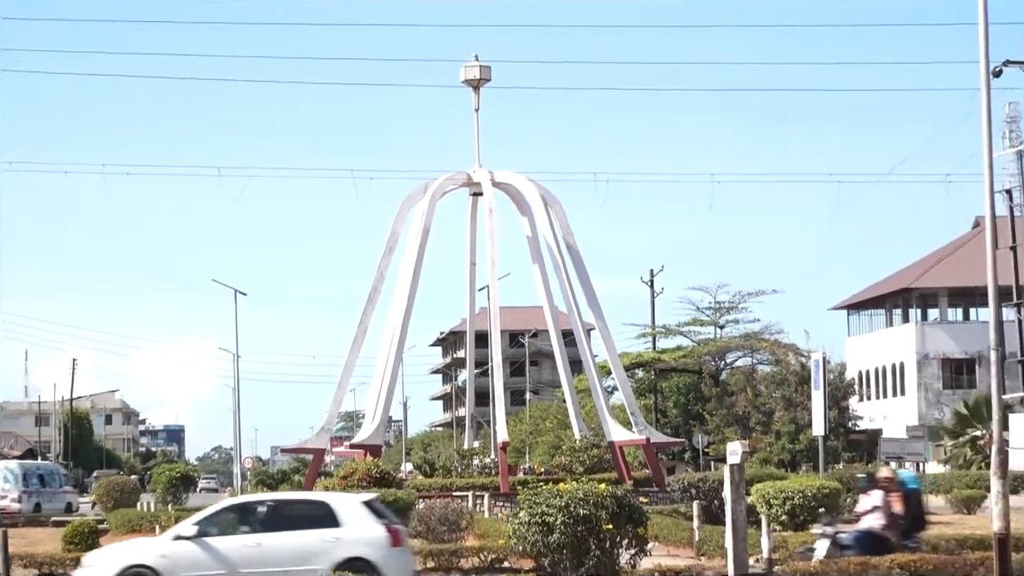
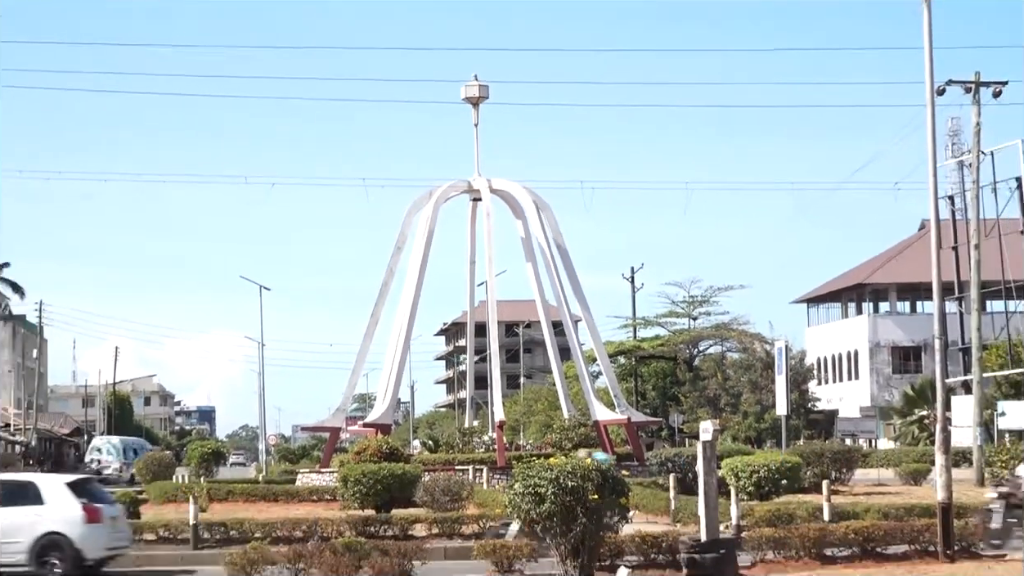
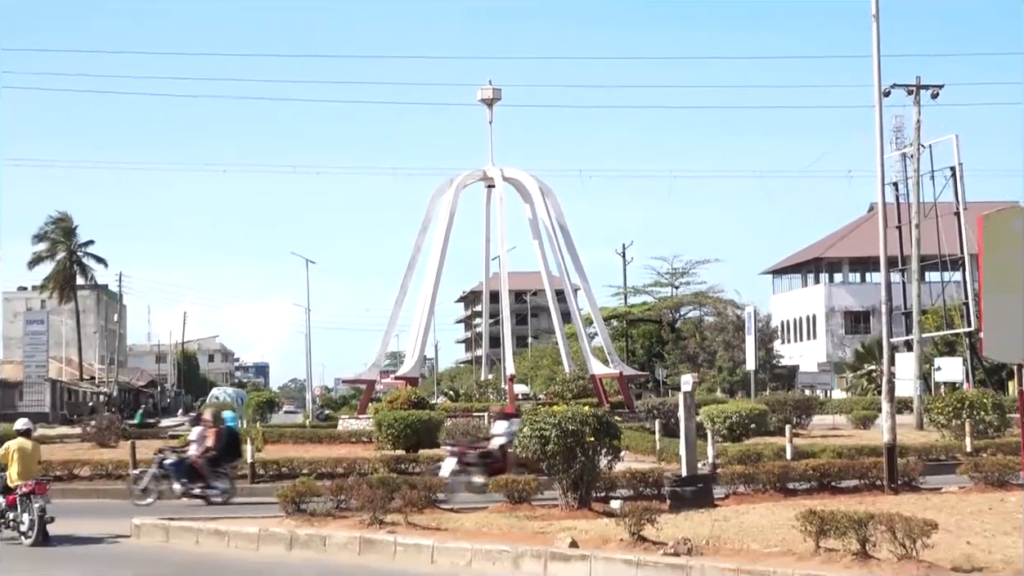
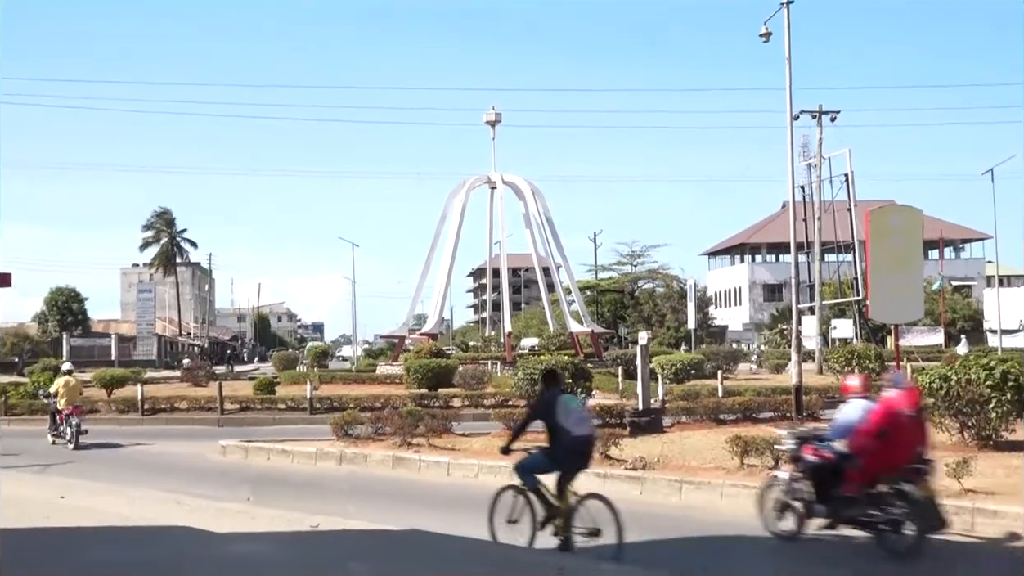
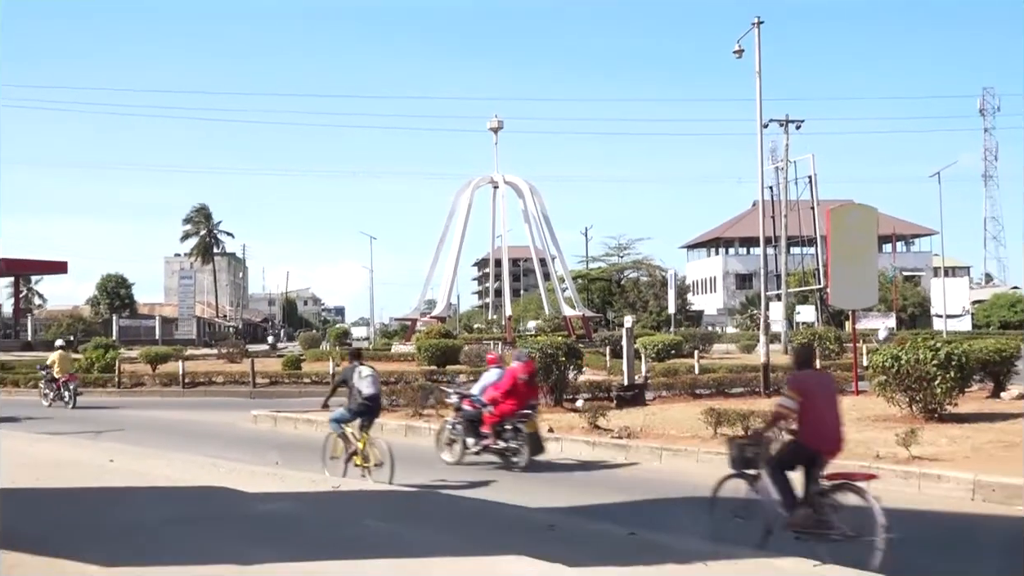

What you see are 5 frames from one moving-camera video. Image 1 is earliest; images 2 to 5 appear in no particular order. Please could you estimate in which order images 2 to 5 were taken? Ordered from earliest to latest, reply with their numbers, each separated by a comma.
2, 3, 4, 5
